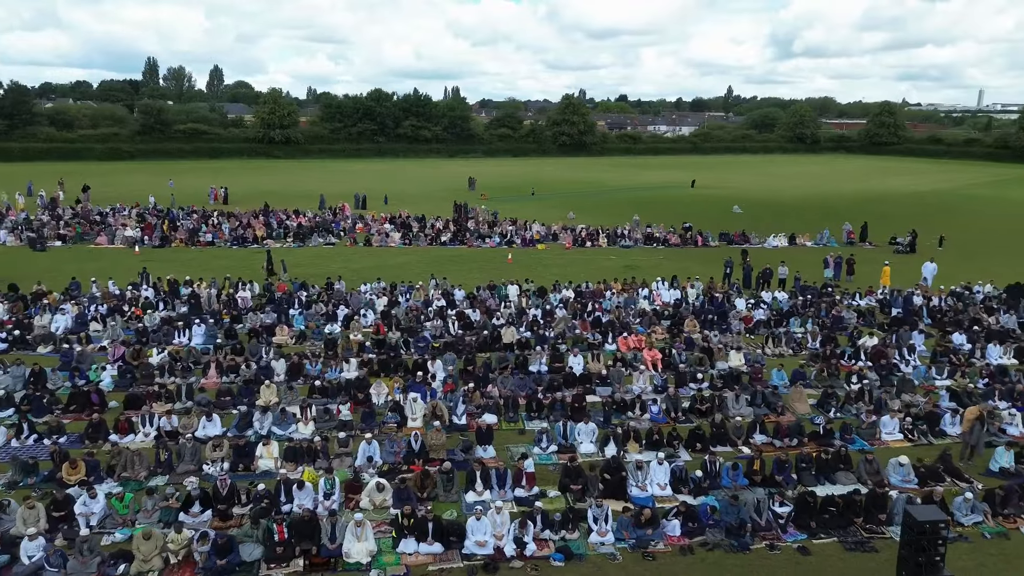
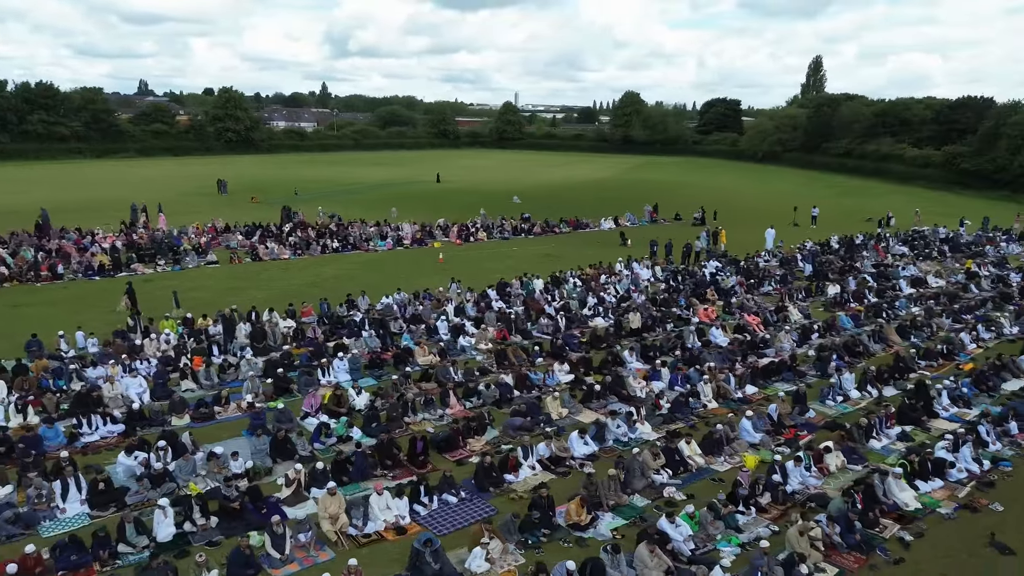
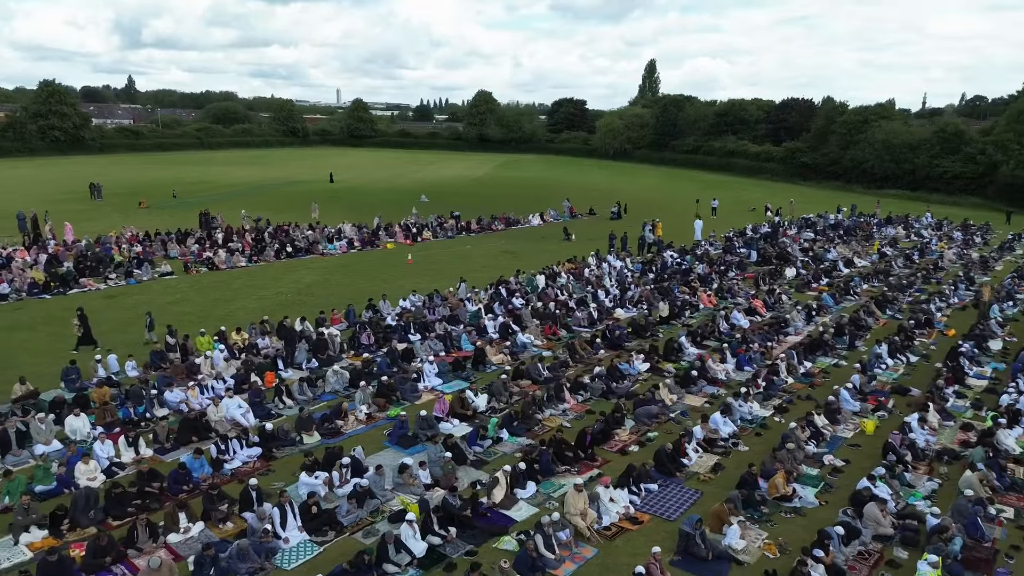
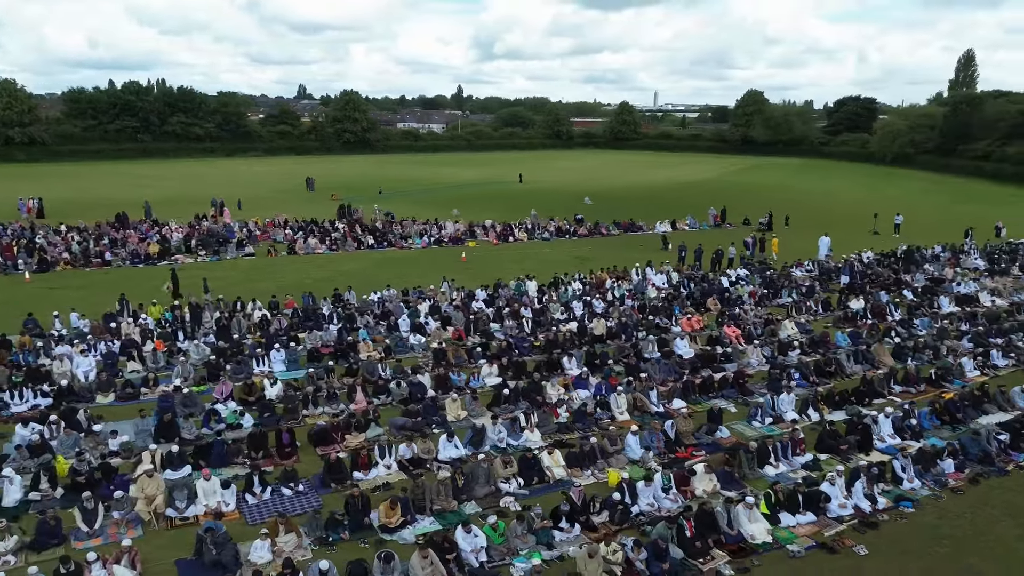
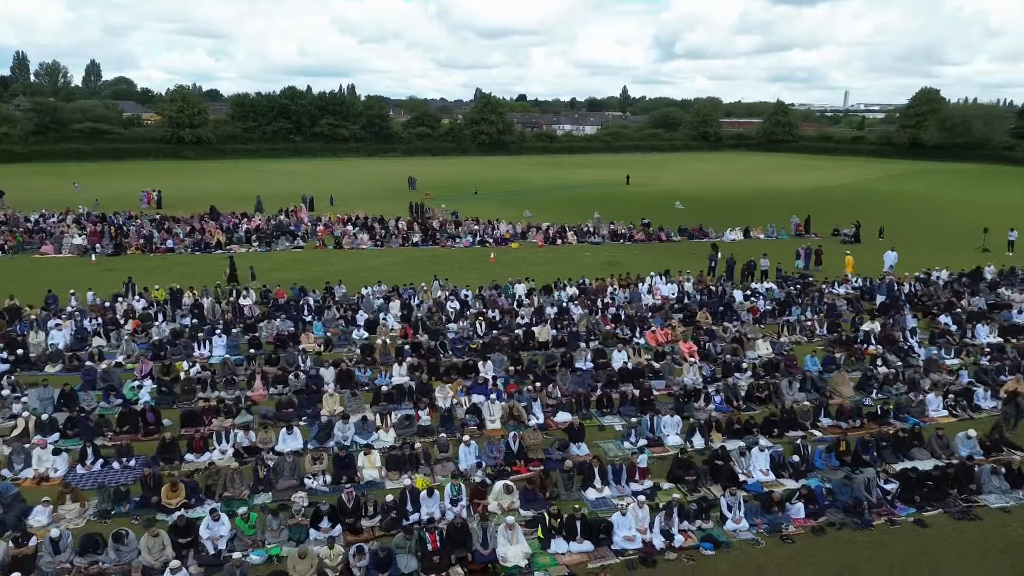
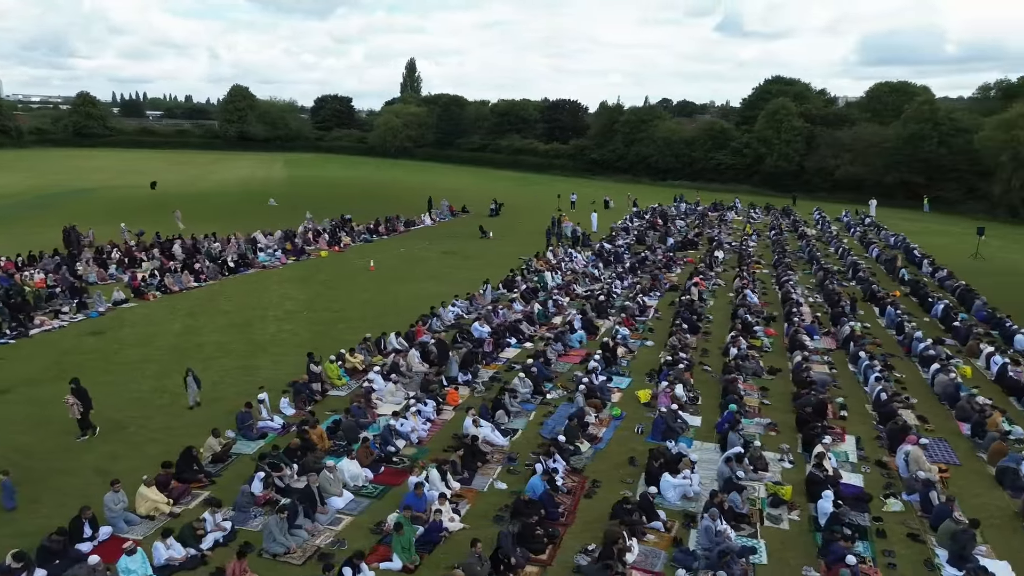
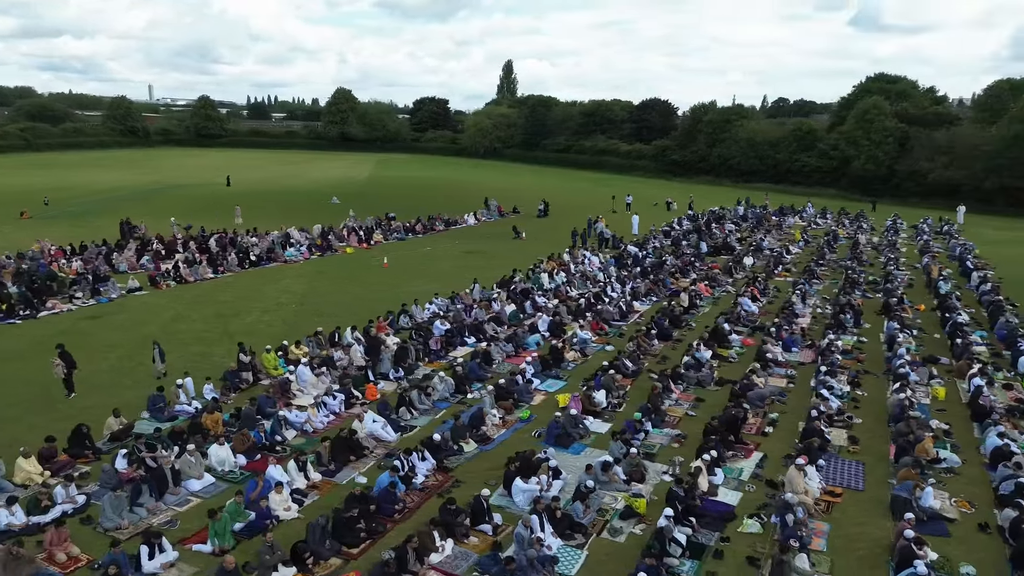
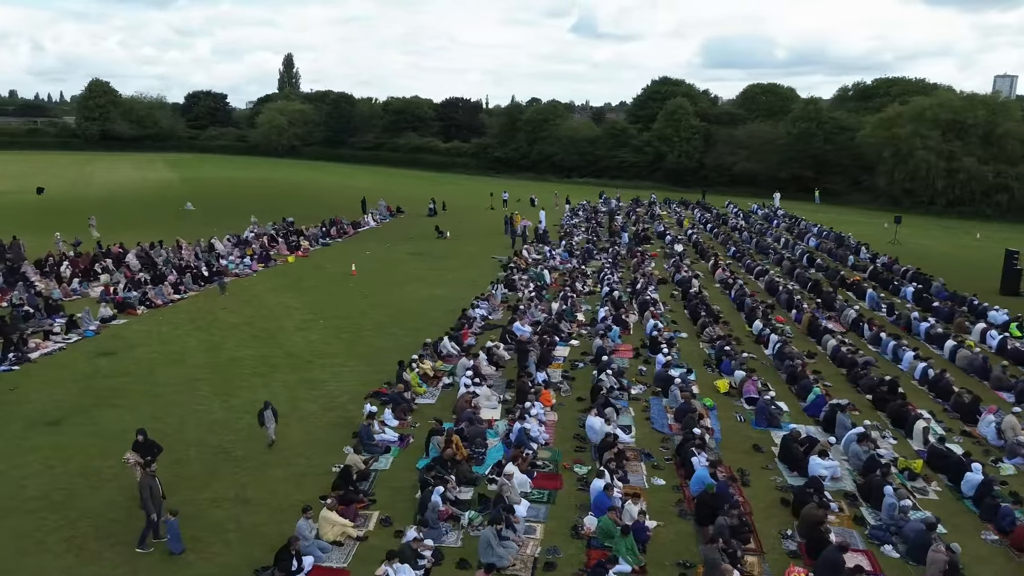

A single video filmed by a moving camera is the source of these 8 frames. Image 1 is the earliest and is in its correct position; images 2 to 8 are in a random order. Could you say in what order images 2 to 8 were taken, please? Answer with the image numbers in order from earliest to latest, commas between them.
5, 4, 2, 3, 7, 6, 8
